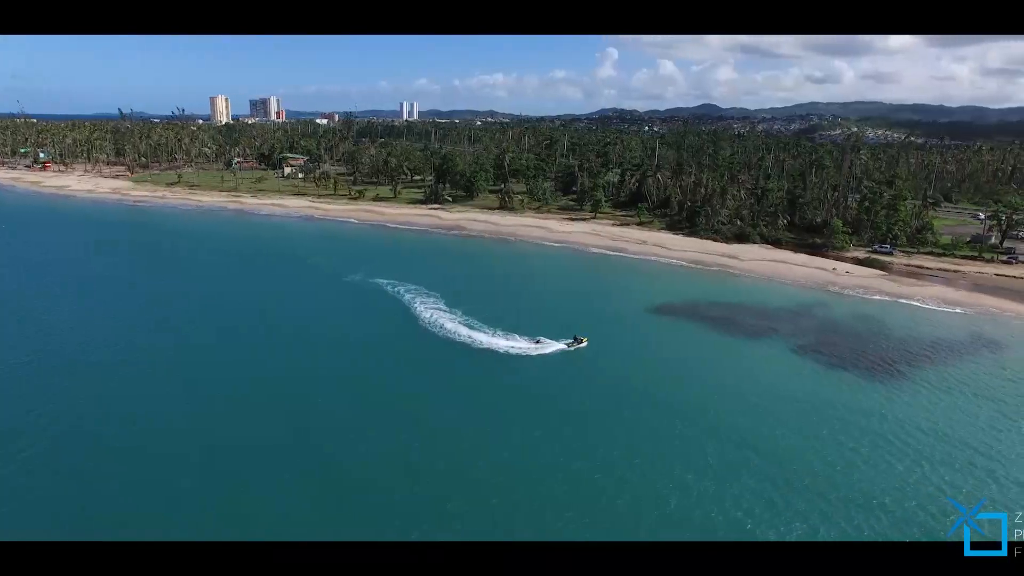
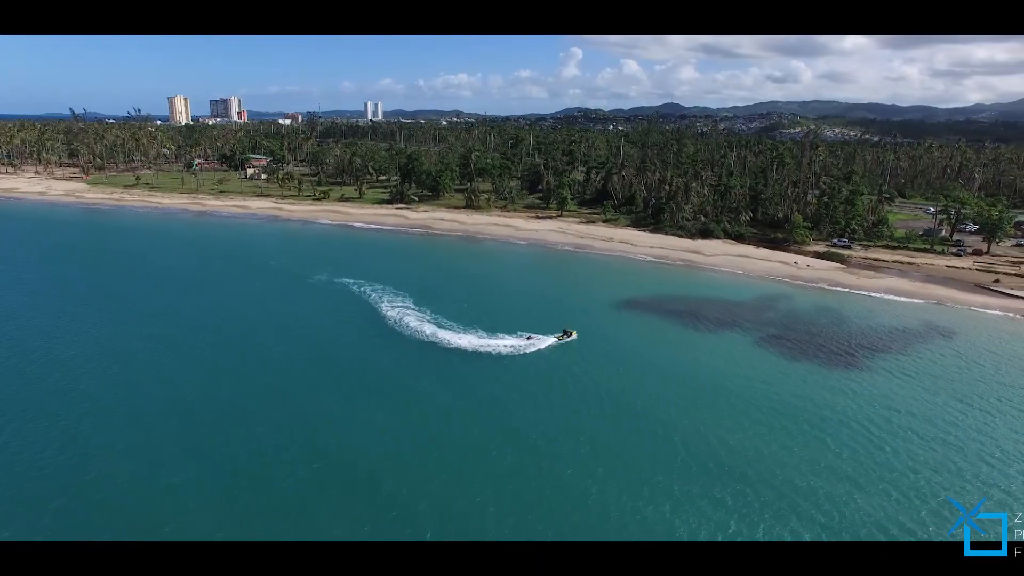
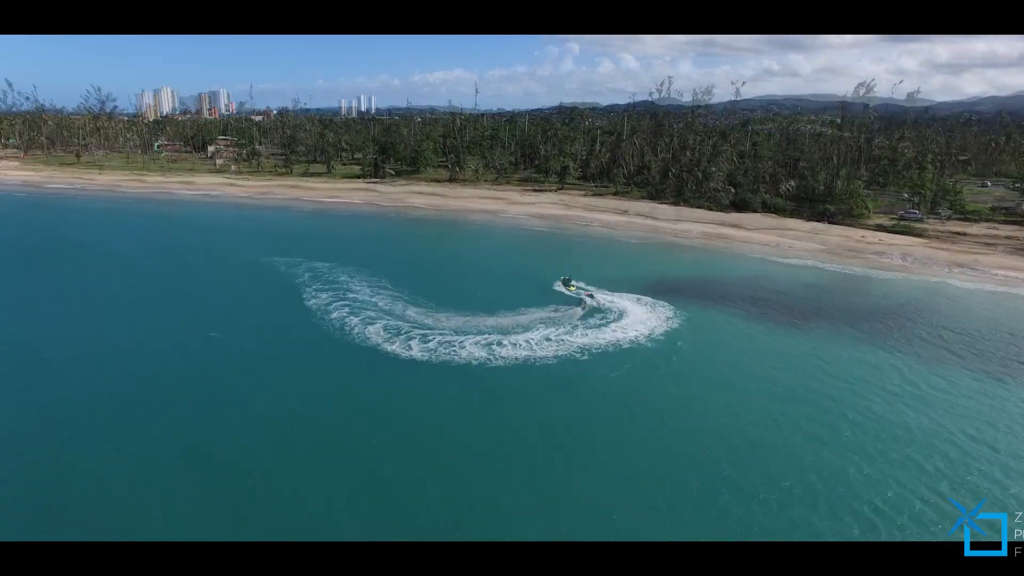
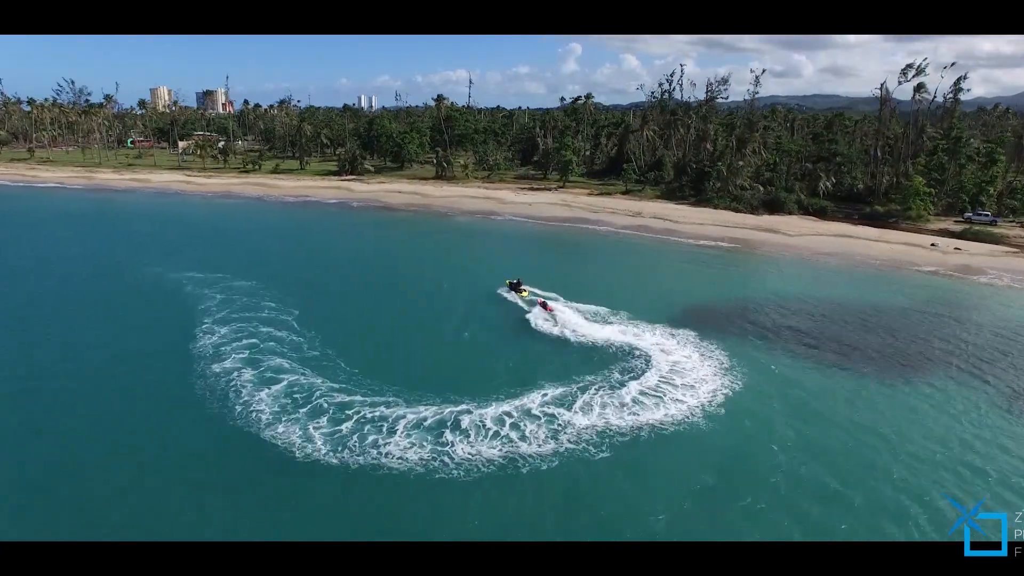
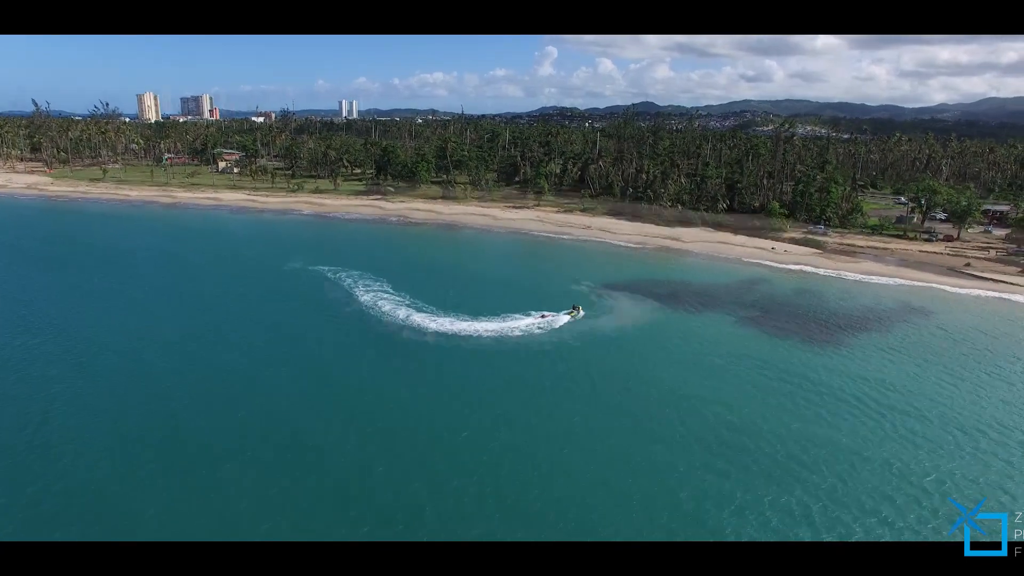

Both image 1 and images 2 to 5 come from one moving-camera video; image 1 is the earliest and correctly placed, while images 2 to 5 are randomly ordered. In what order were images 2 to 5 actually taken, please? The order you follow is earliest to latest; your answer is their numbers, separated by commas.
2, 5, 3, 4
